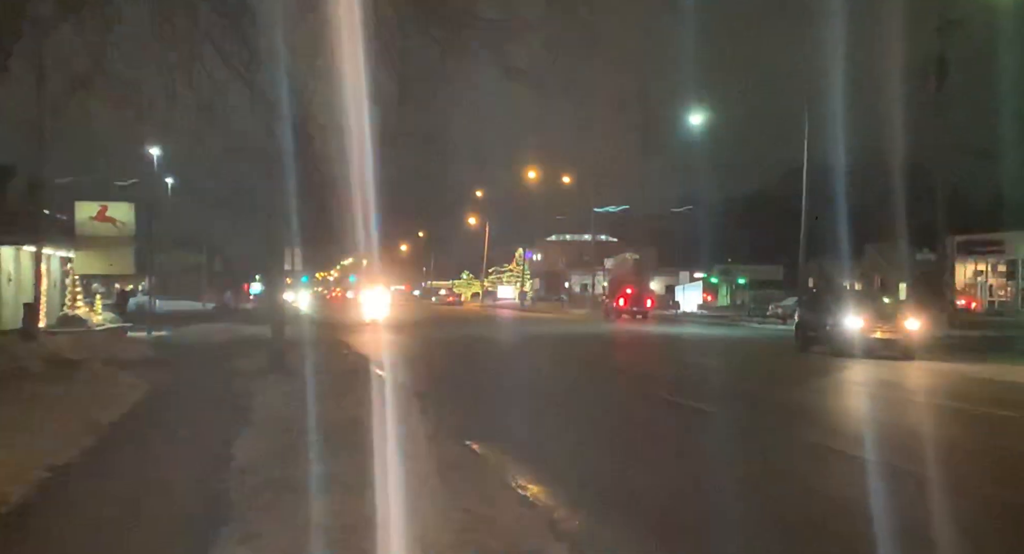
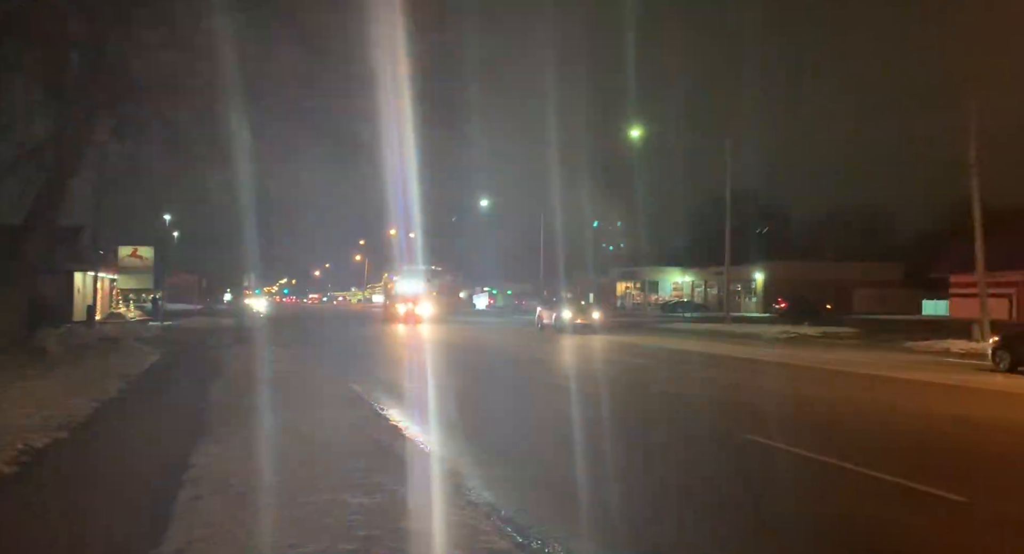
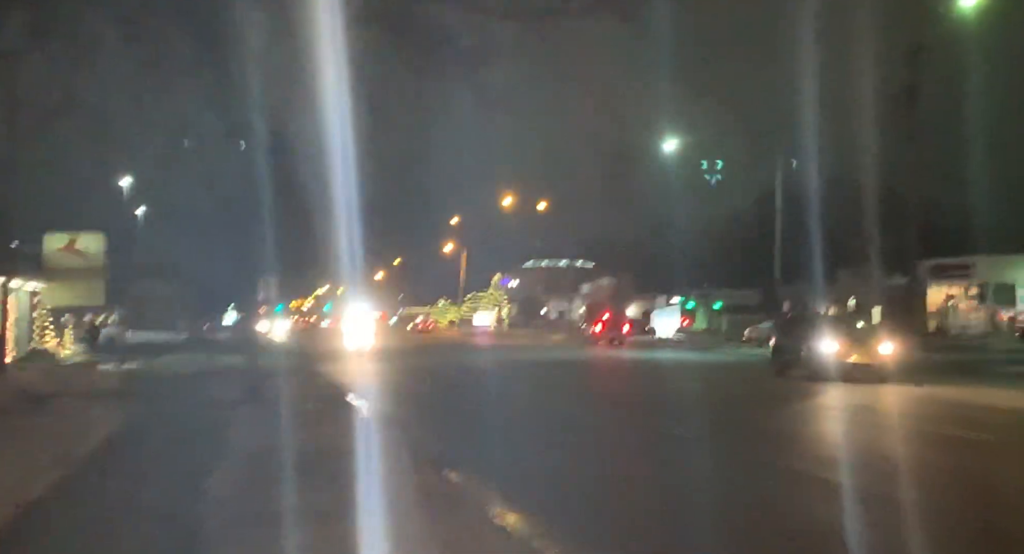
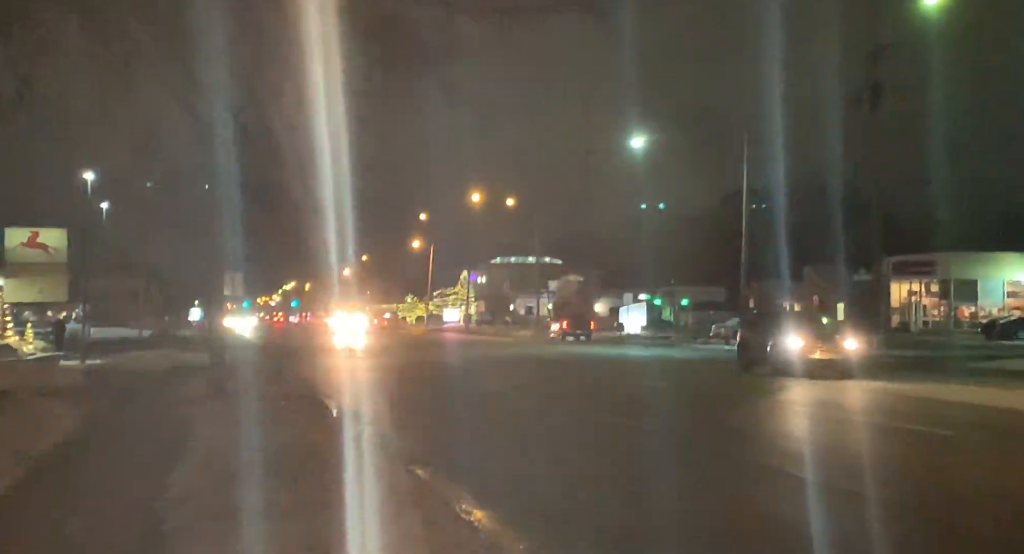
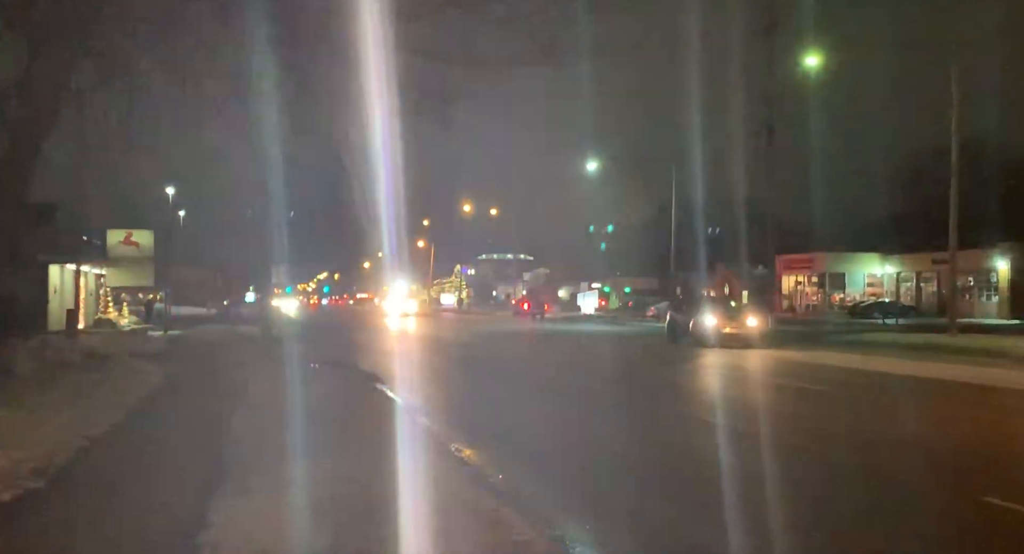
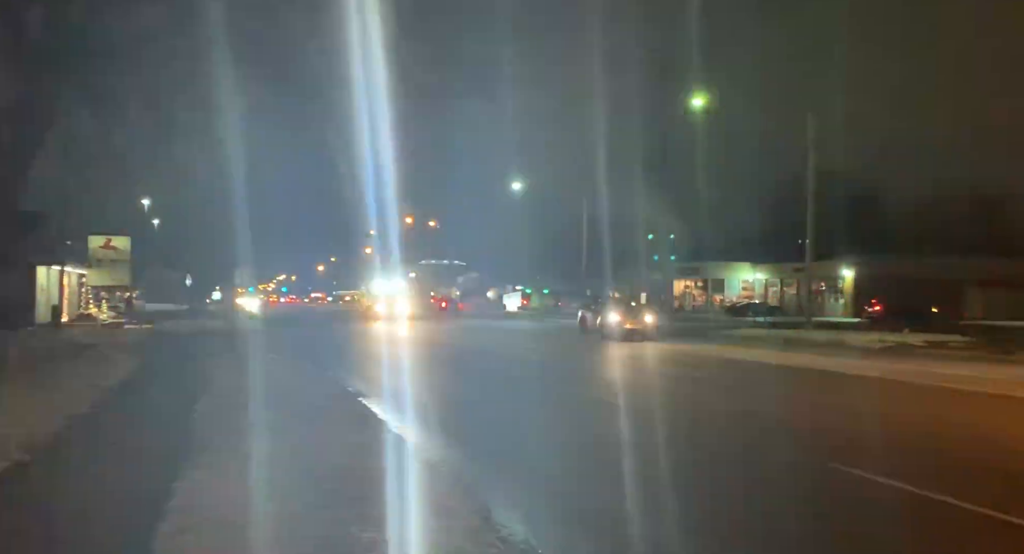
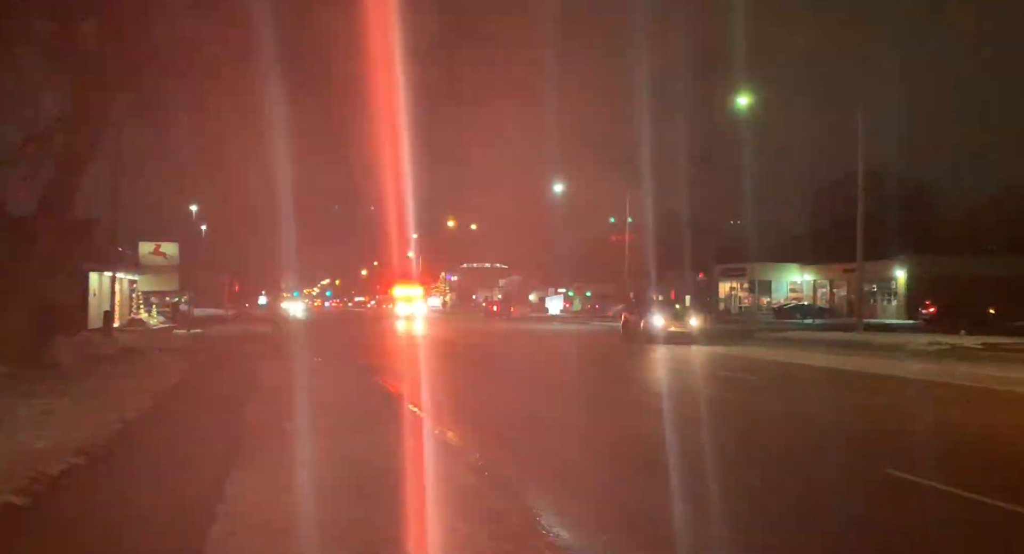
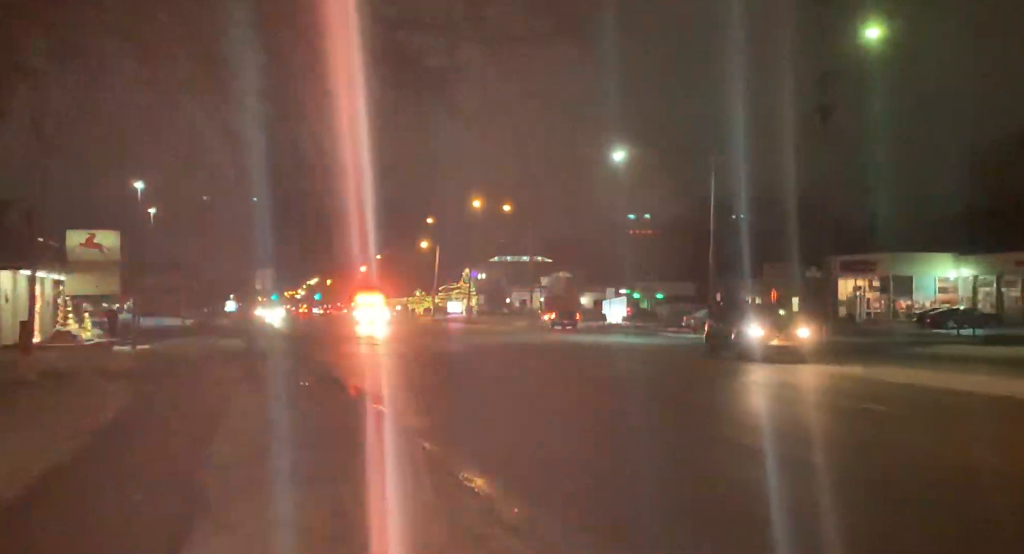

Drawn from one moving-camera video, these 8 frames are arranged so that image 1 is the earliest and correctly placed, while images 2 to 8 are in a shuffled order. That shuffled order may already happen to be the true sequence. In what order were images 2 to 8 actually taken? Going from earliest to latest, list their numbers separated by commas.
3, 4, 8, 5, 7, 6, 2
